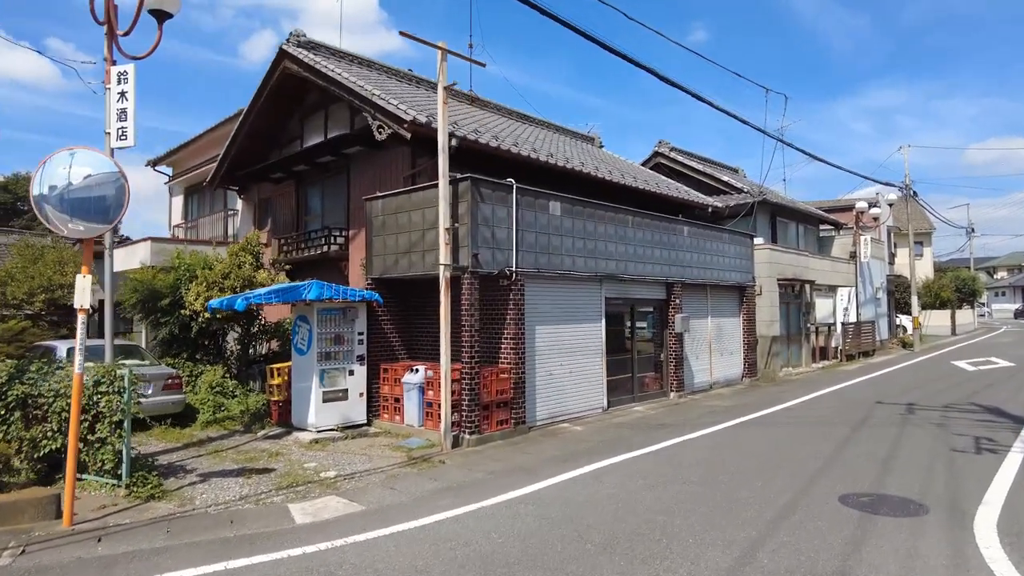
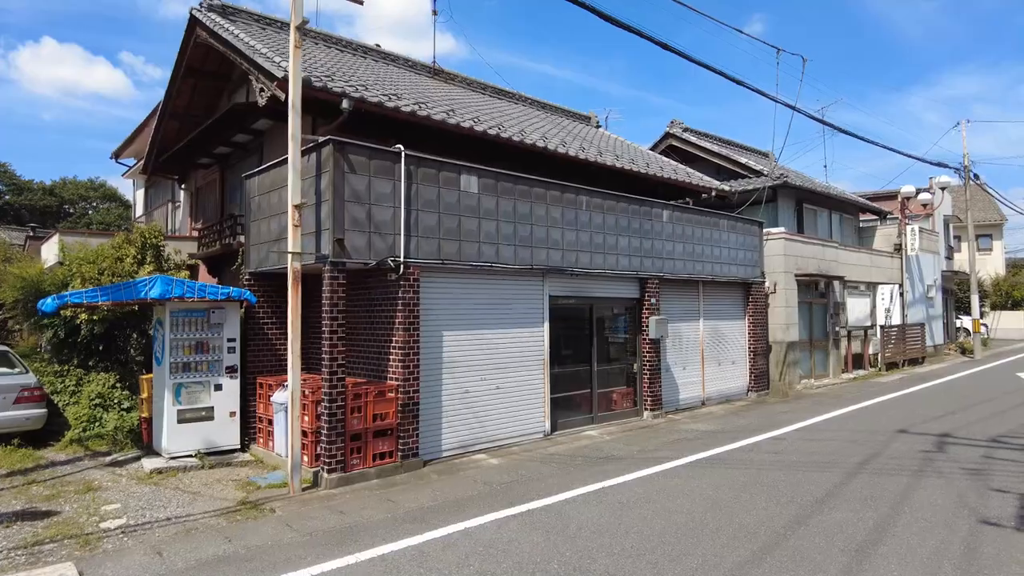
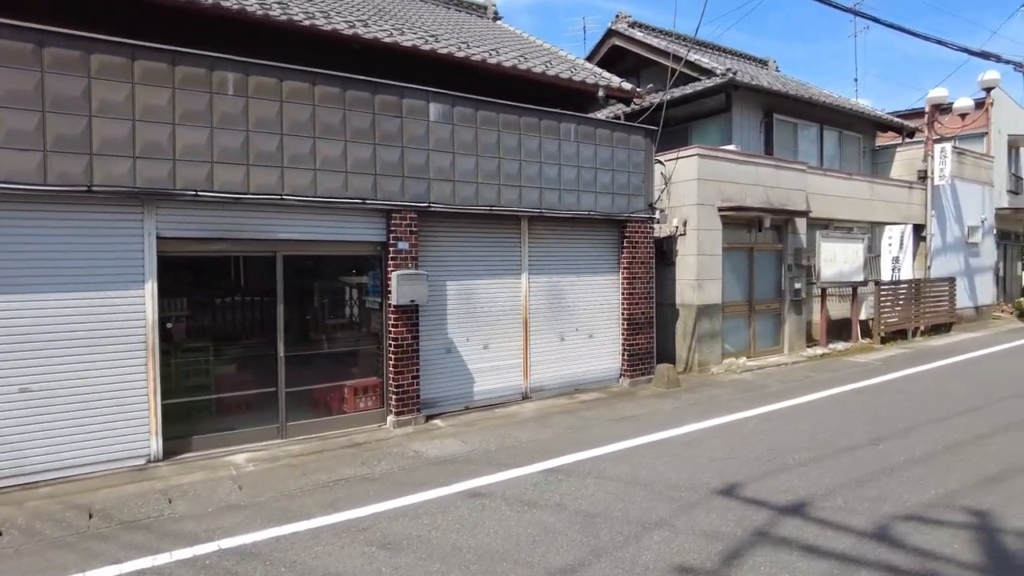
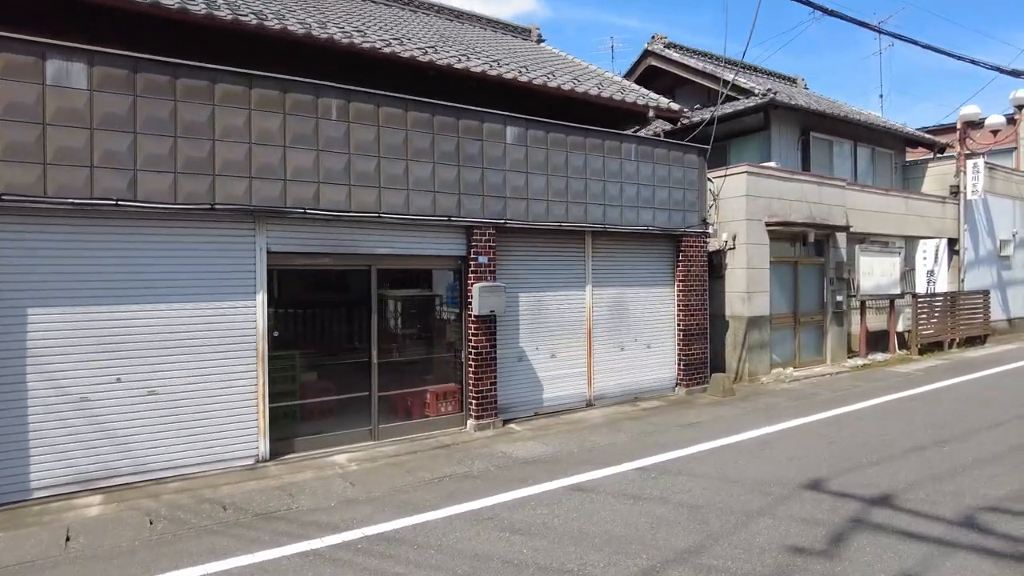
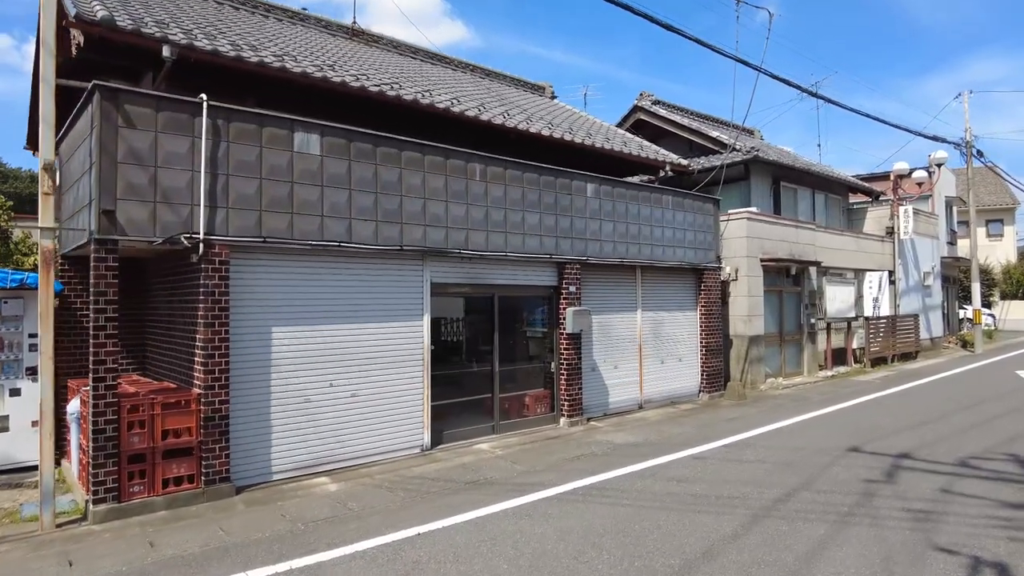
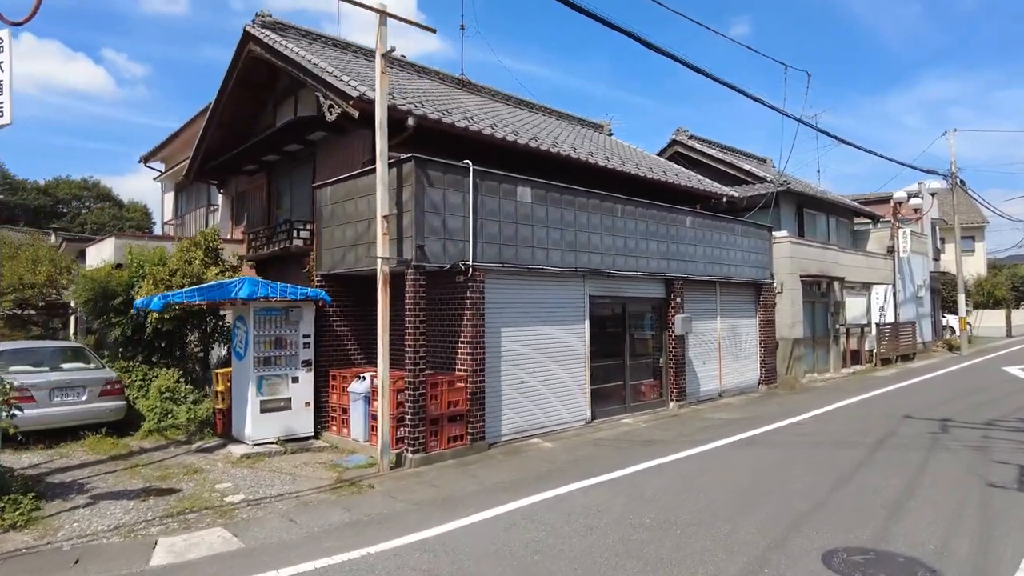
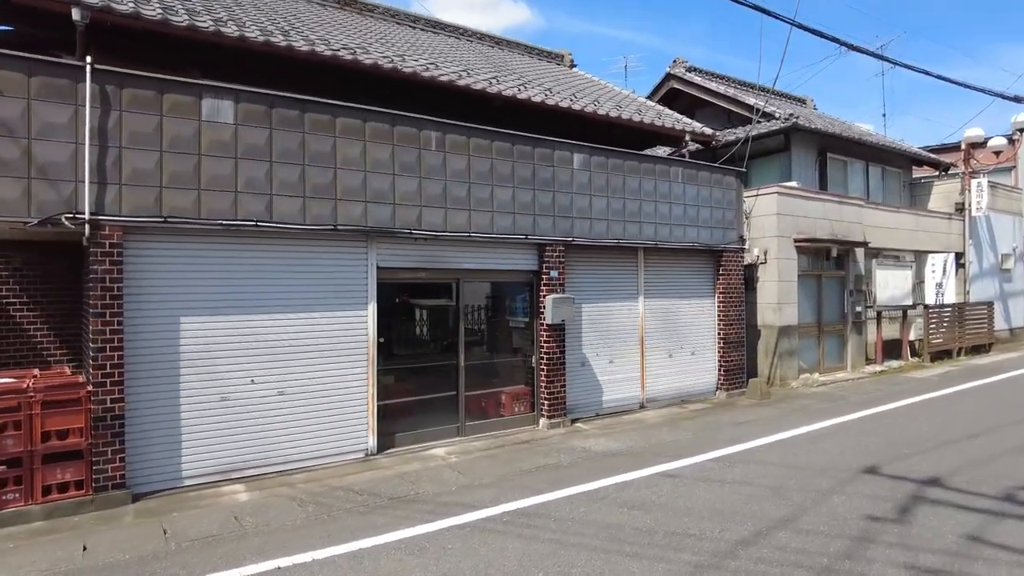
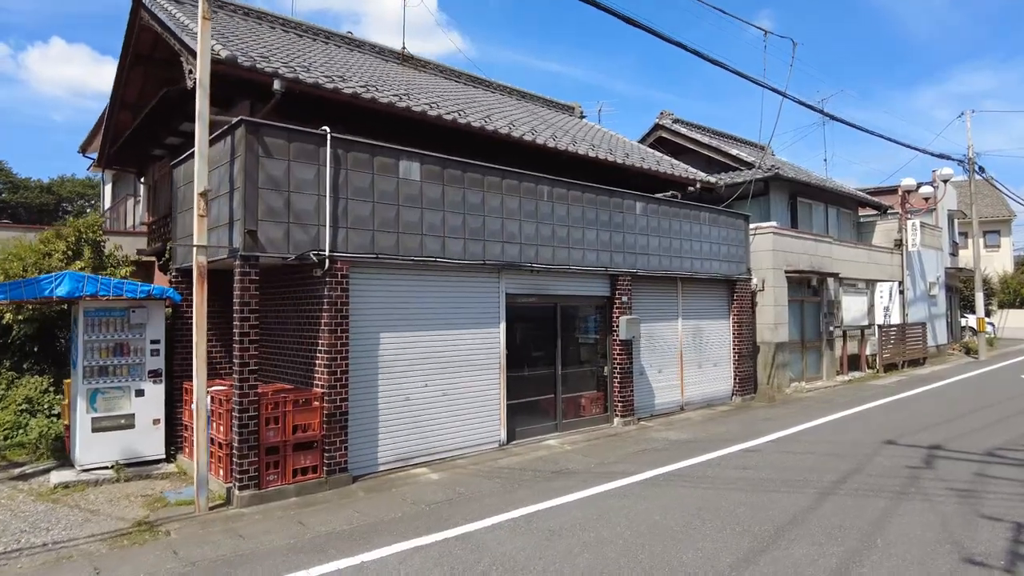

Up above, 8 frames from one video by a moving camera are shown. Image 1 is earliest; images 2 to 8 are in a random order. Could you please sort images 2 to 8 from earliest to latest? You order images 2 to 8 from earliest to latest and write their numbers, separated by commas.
6, 2, 8, 5, 7, 4, 3
